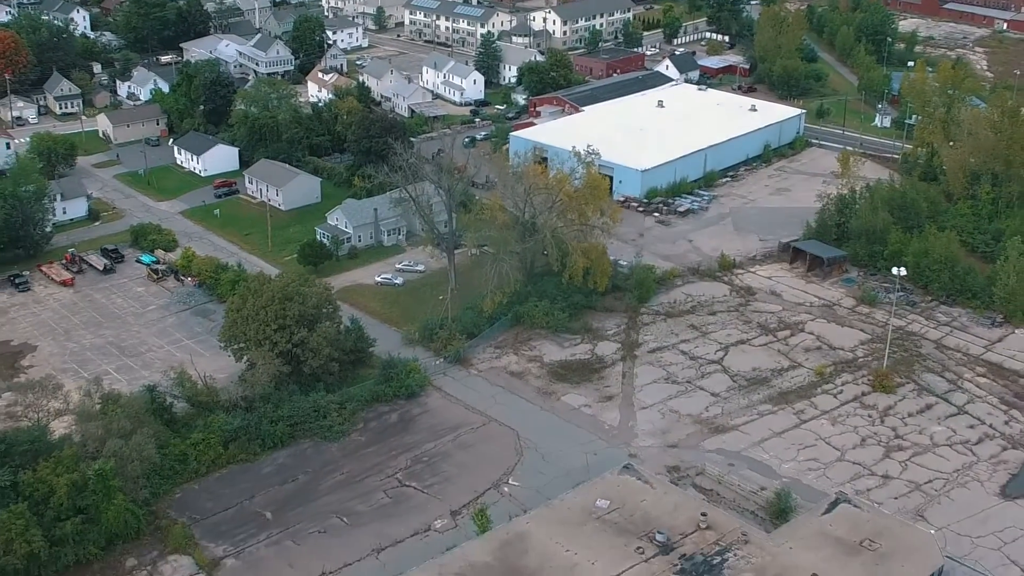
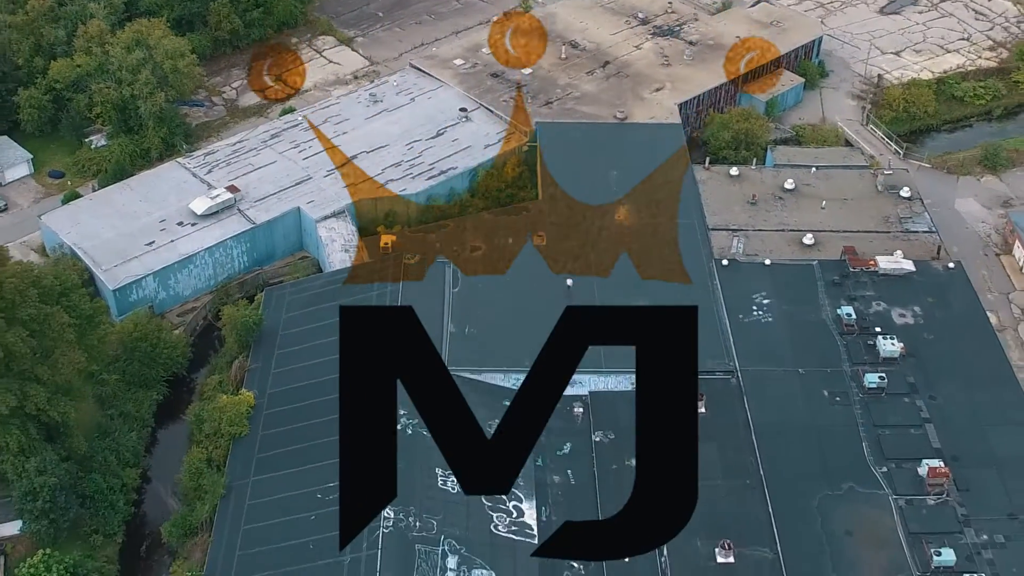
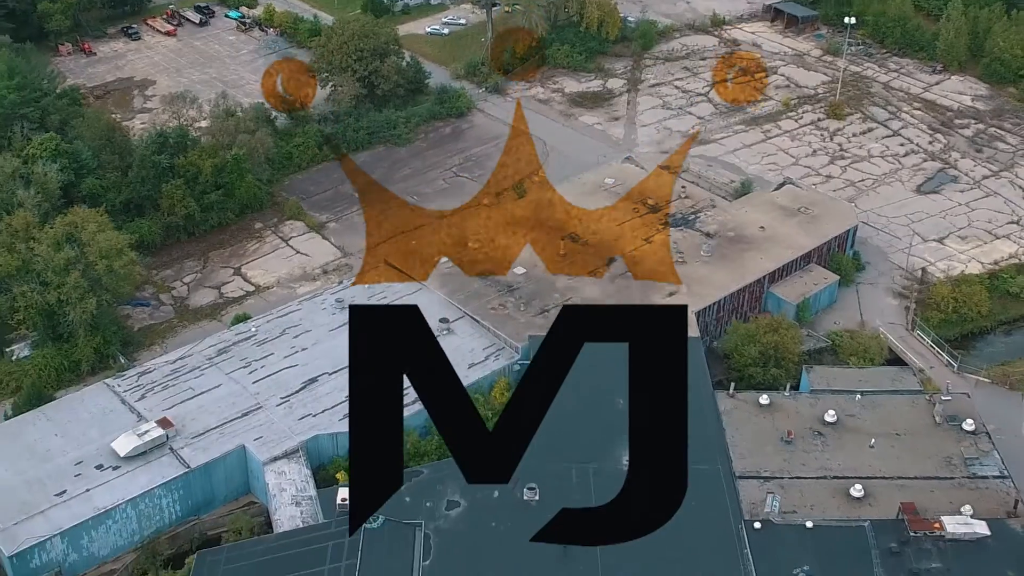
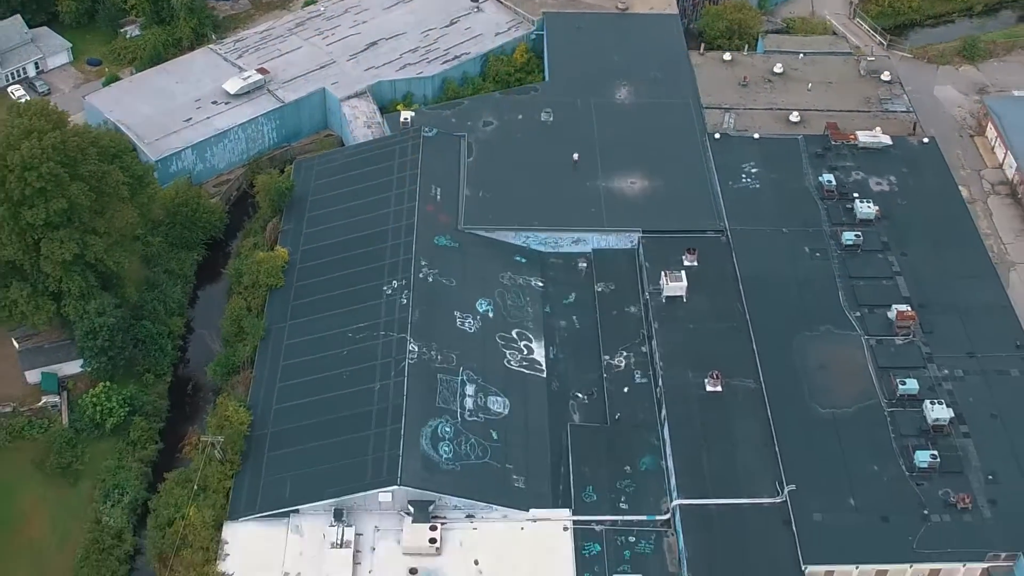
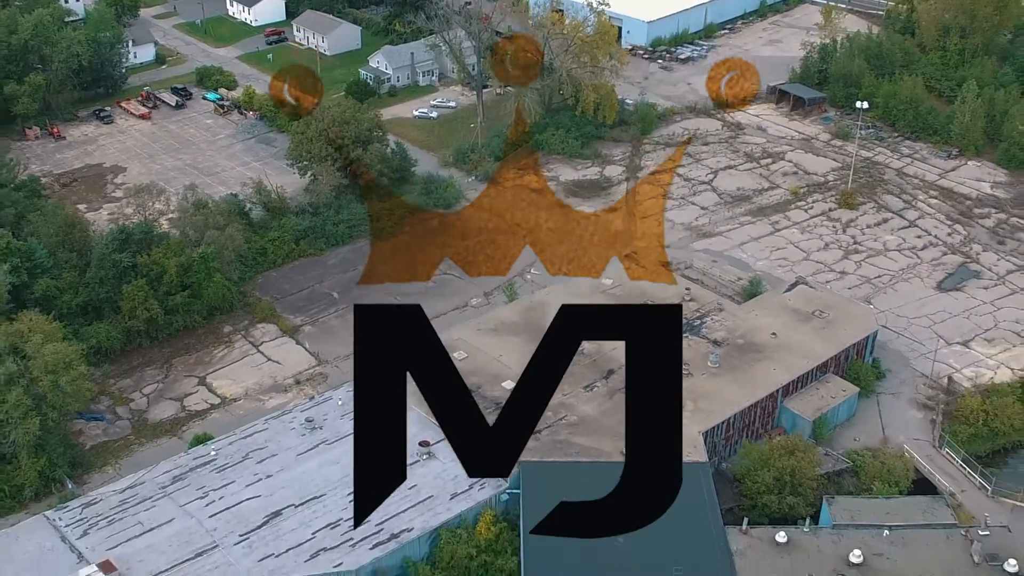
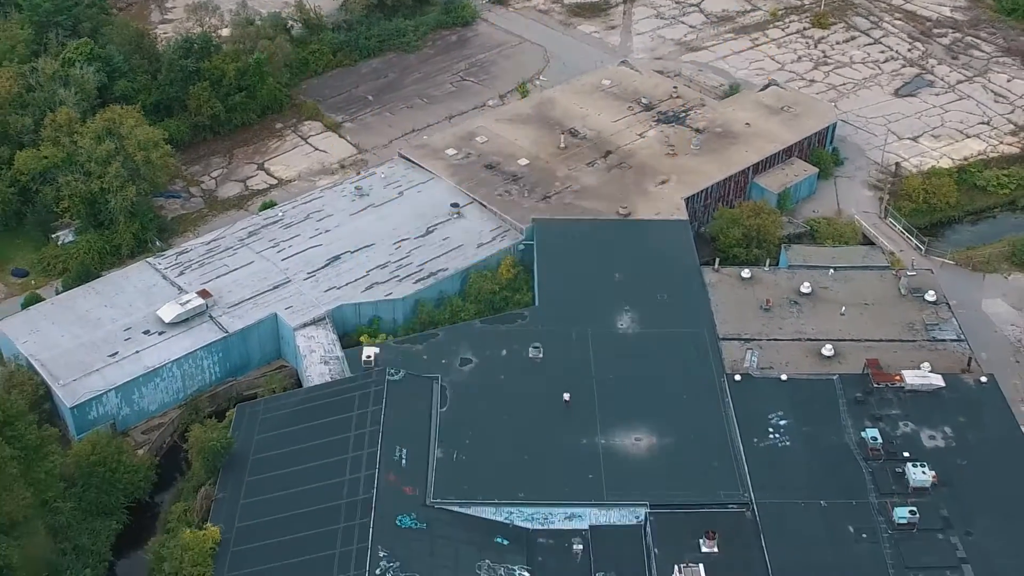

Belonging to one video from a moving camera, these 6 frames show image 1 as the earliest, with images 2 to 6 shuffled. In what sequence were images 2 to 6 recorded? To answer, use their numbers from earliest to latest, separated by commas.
5, 3, 6, 2, 4
